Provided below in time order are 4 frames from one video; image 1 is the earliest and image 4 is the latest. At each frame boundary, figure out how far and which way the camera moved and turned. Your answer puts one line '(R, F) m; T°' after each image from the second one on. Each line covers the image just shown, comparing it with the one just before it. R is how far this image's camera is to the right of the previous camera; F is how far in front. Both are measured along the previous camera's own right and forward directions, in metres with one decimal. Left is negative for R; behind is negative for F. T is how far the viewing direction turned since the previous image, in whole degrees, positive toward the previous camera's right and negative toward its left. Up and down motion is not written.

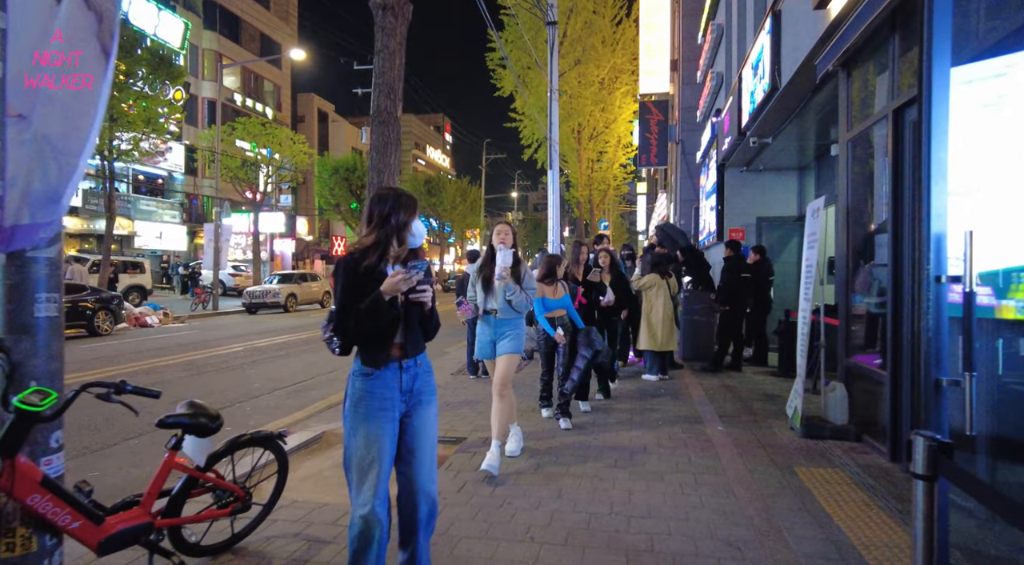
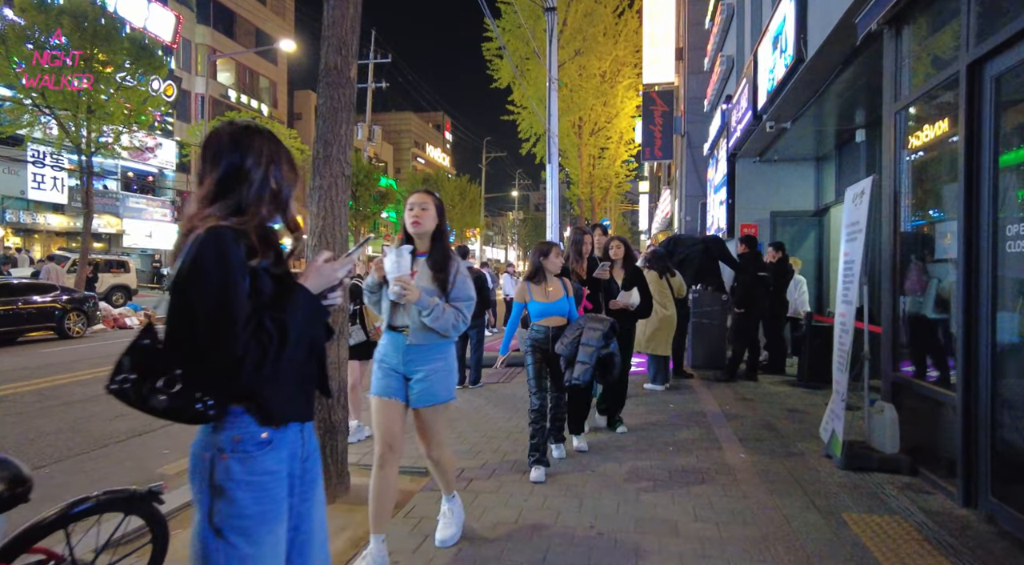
(+0.2, +1.0) m; 0°
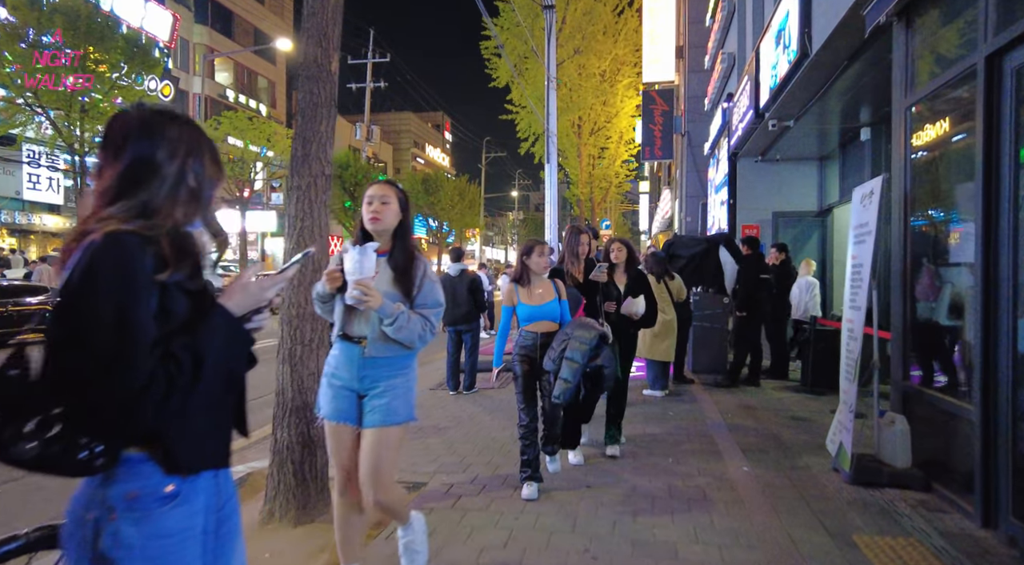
(+0.1, +0.2) m; 0°
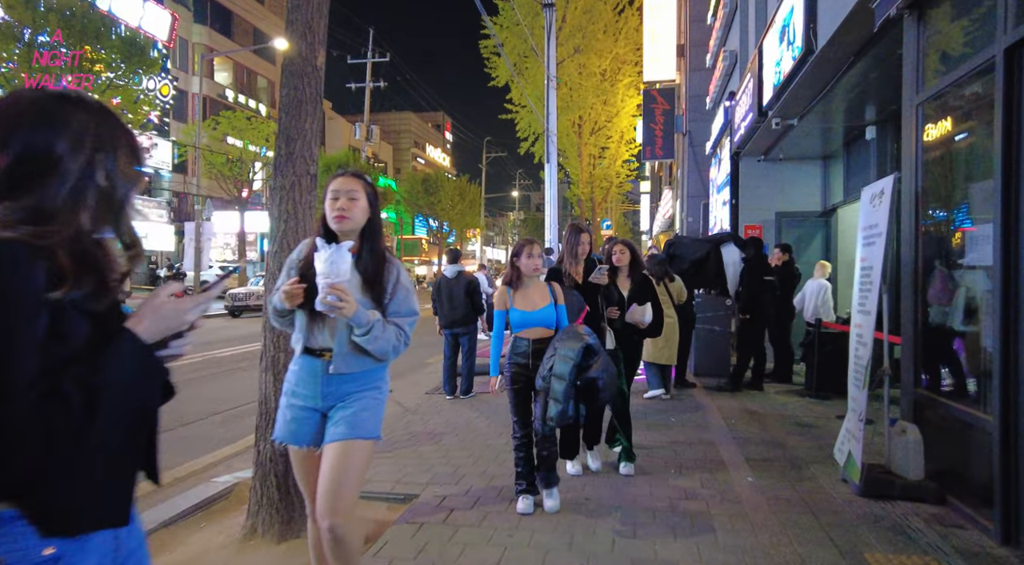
(0.0, +0.2) m; 0°
